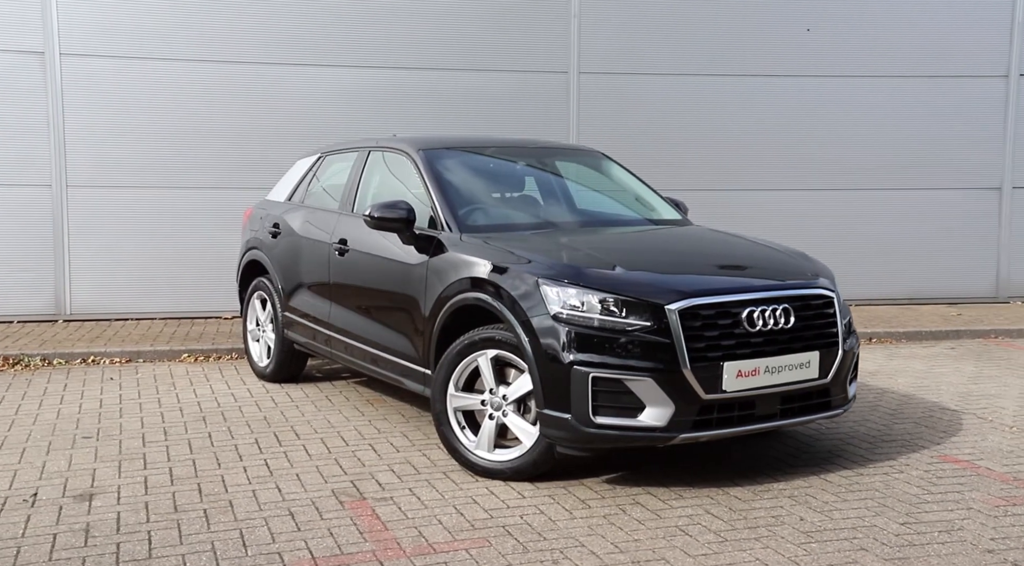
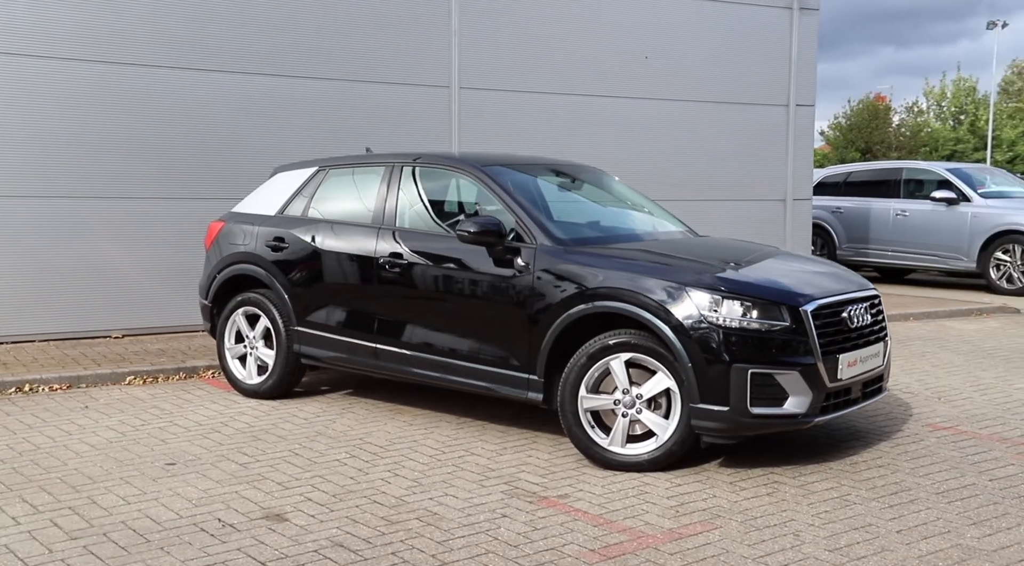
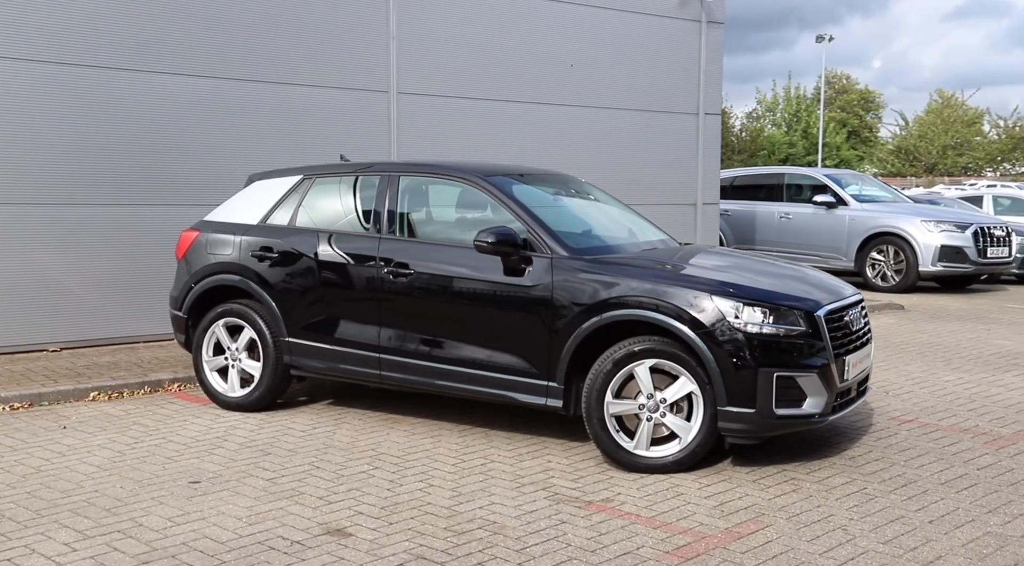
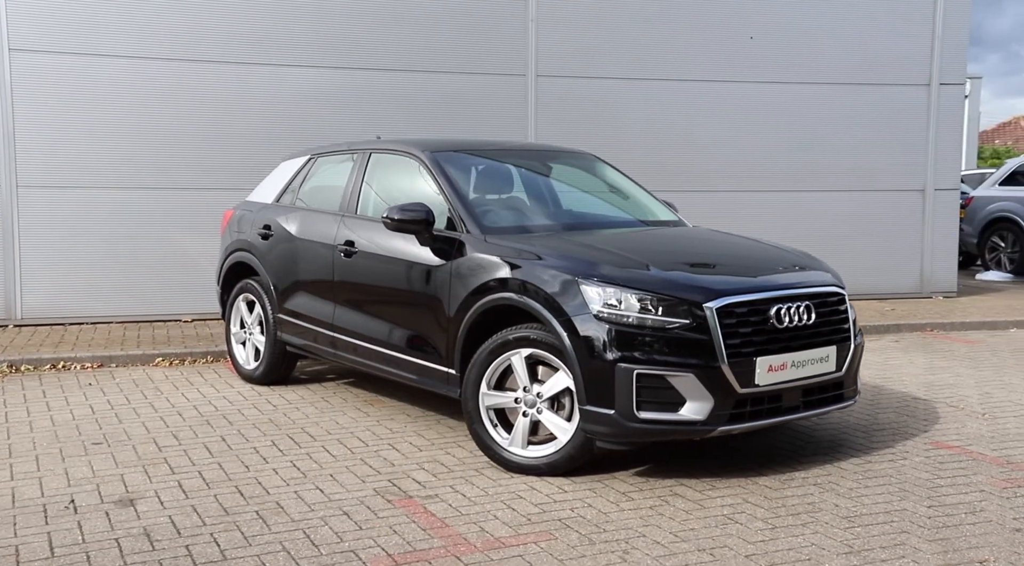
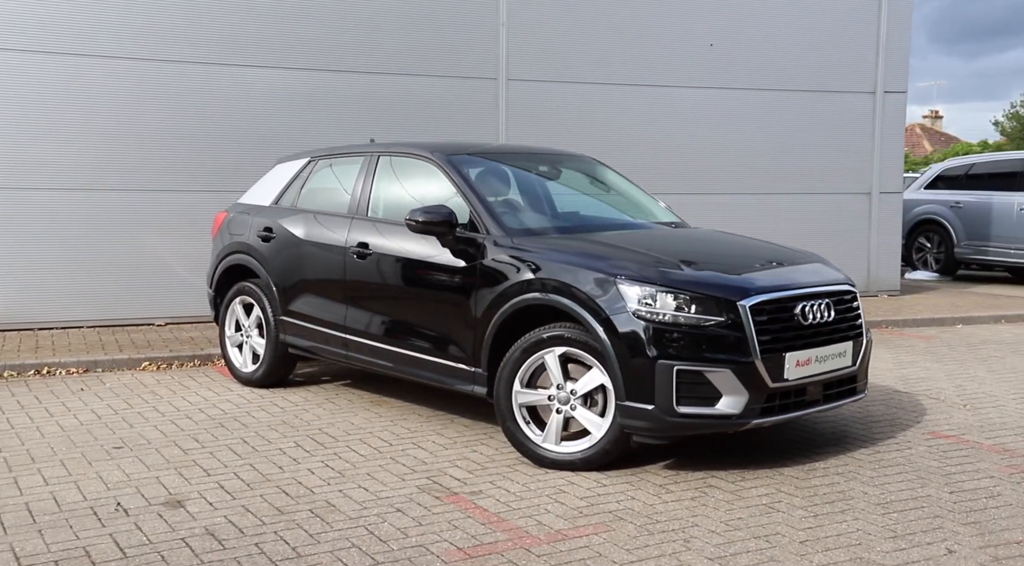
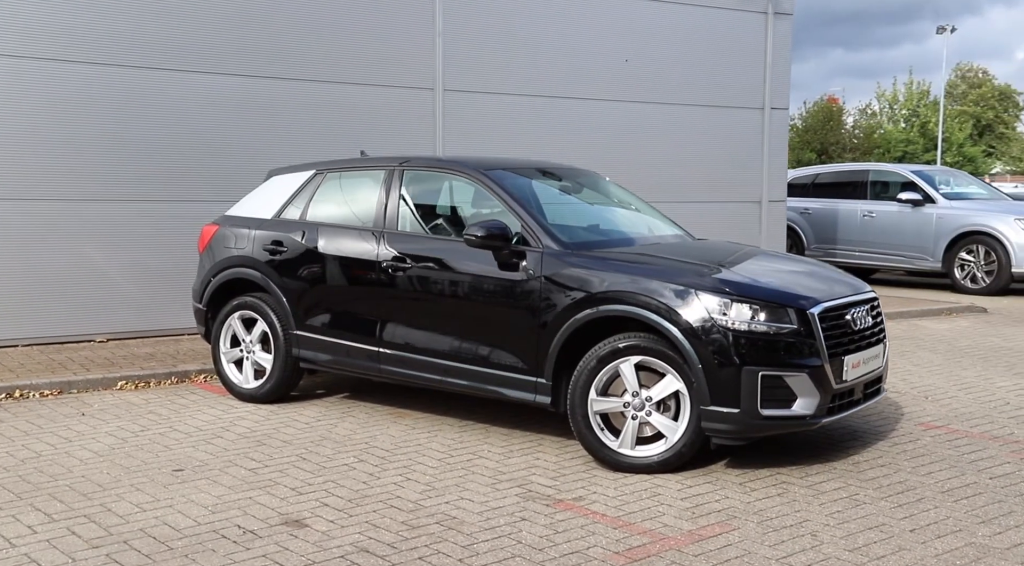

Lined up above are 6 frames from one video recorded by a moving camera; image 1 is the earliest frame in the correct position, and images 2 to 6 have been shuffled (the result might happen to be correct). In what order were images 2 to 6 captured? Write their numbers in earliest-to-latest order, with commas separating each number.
4, 5, 2, 6, 3
